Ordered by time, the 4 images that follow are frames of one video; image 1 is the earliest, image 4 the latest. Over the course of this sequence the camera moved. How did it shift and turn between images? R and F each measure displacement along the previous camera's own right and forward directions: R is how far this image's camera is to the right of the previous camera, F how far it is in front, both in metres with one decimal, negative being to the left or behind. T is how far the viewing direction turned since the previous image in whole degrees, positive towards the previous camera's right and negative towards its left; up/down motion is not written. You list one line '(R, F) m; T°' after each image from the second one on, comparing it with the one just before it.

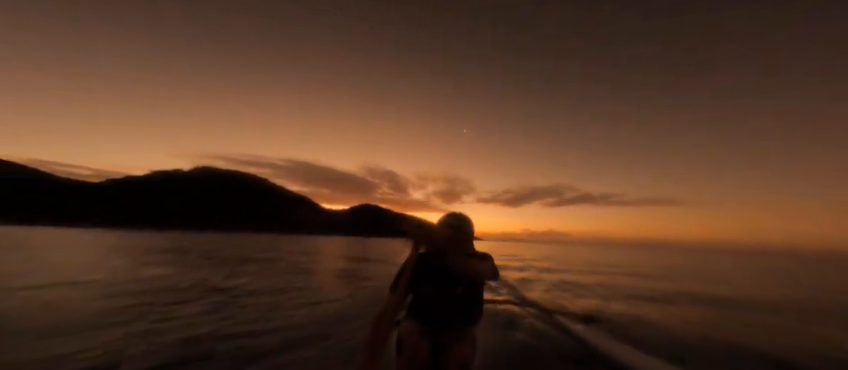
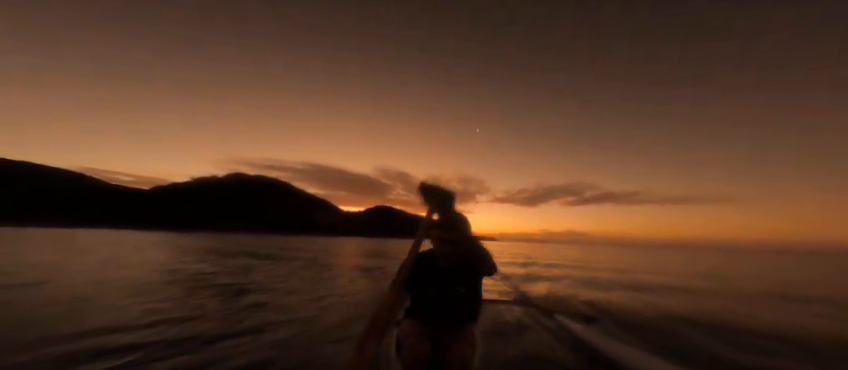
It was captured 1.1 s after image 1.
(+1.4, +0.2) m; -4°
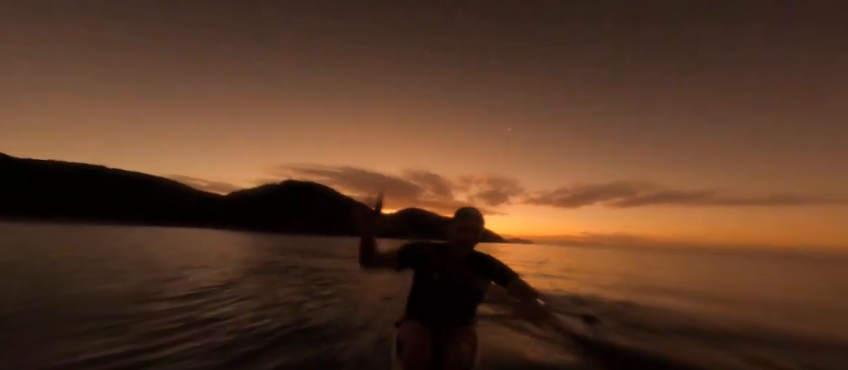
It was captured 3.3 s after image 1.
(+2.3, +0.5) m; -8°
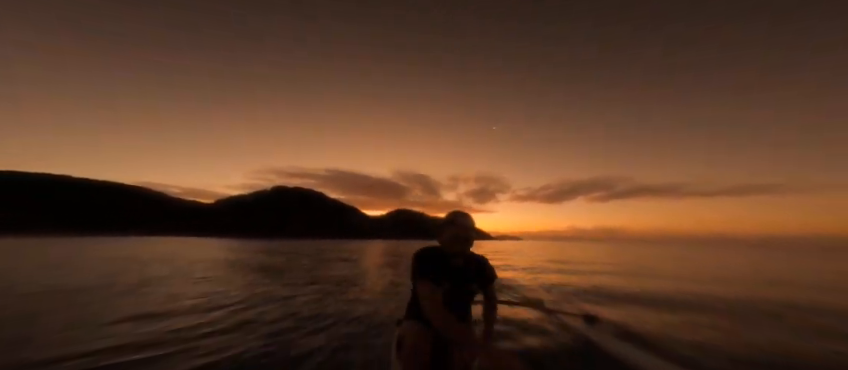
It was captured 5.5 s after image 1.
(-0.6, -0.2) m; +3°
